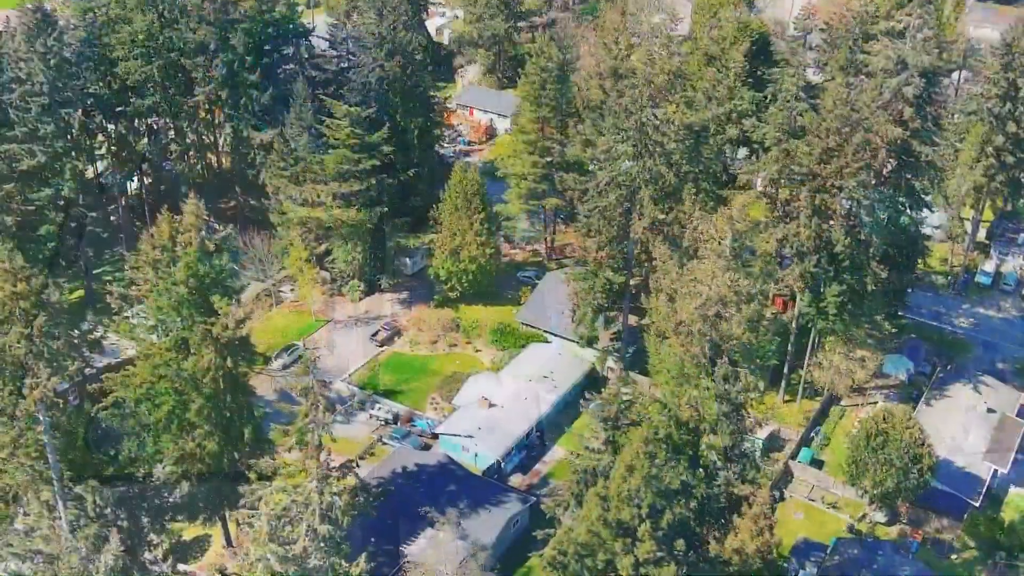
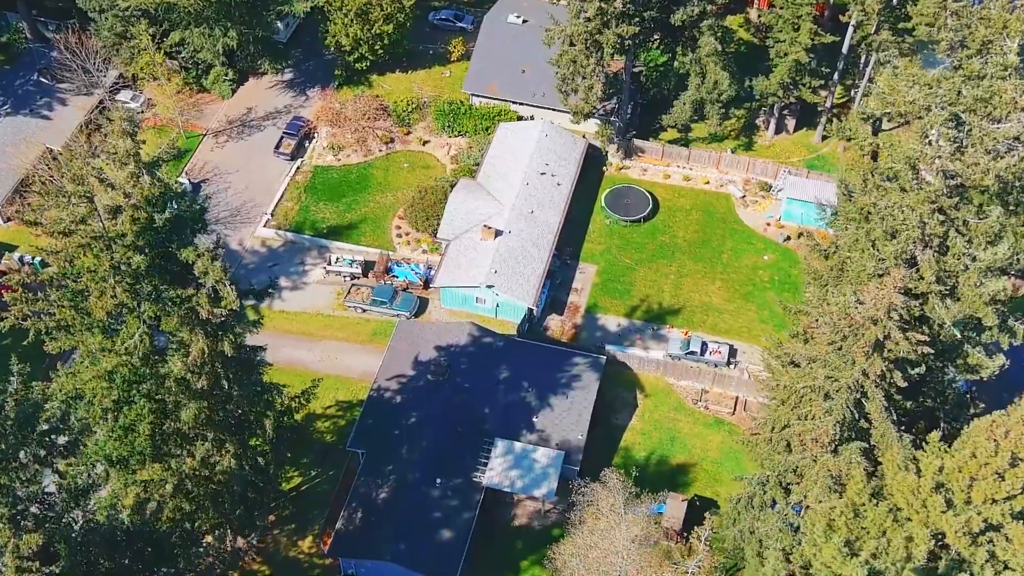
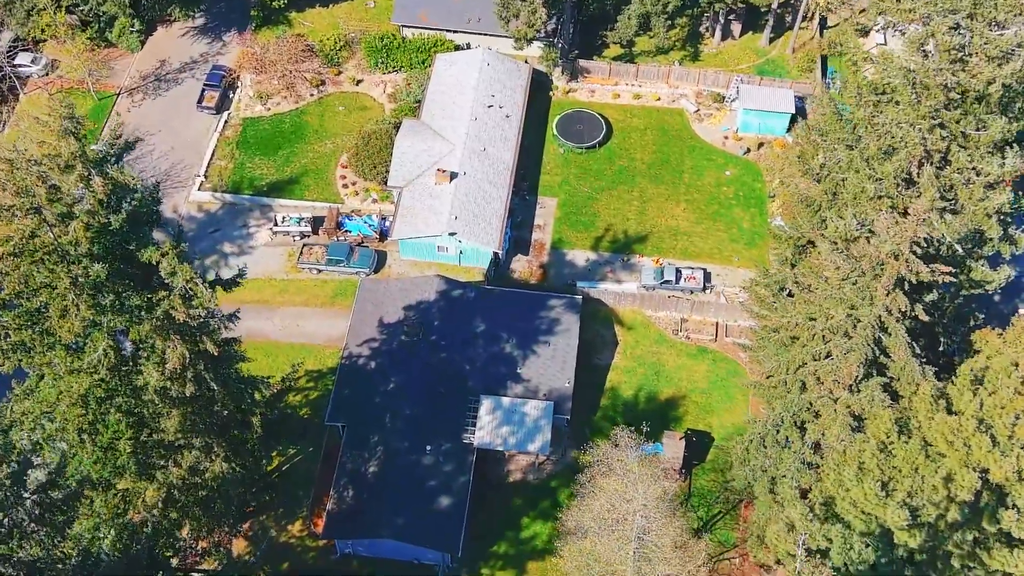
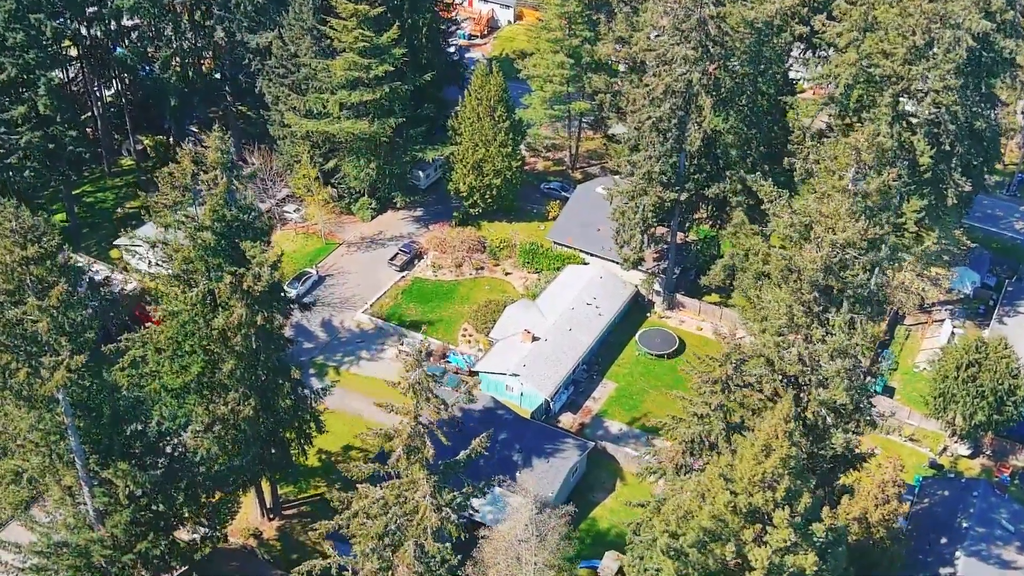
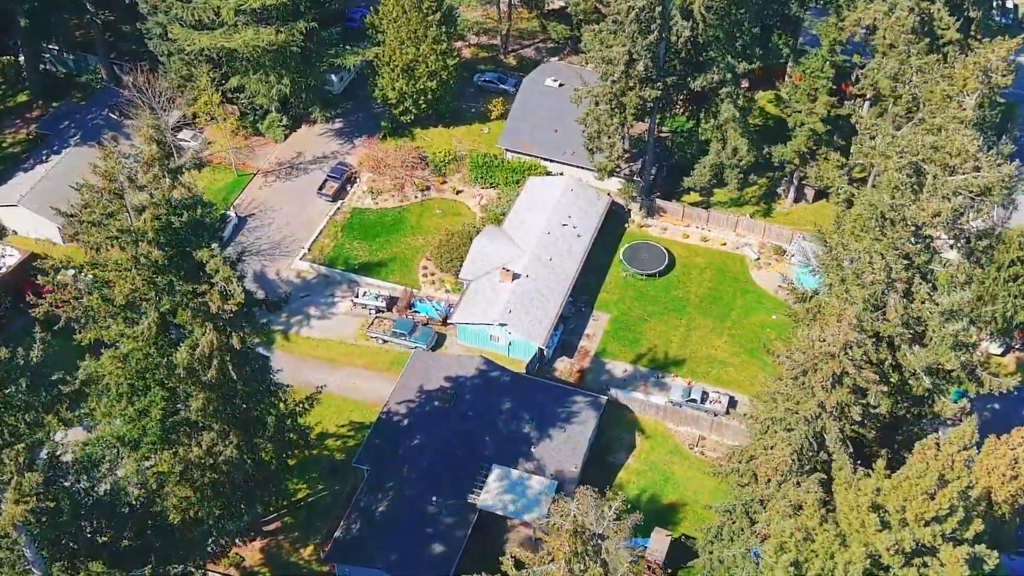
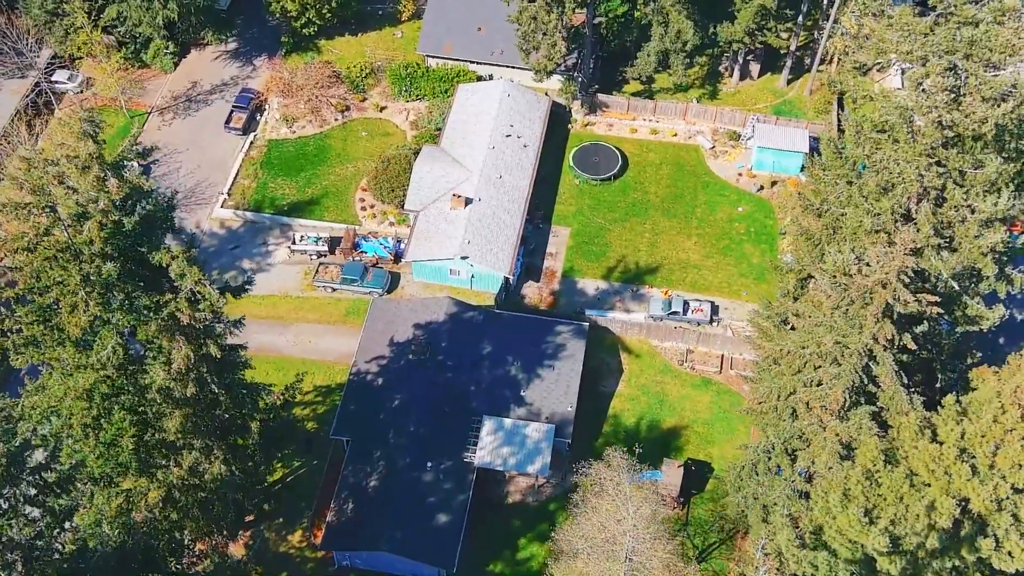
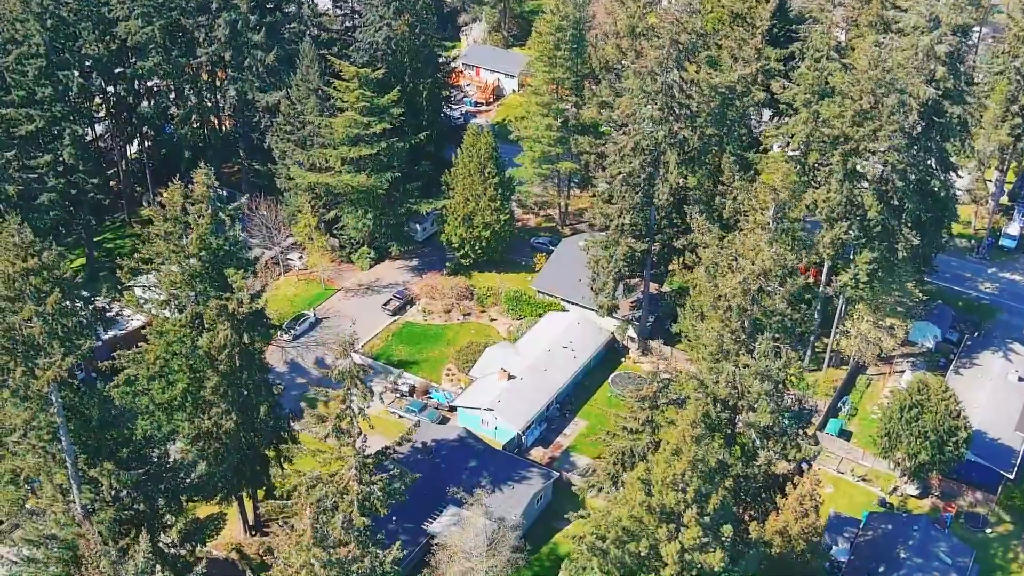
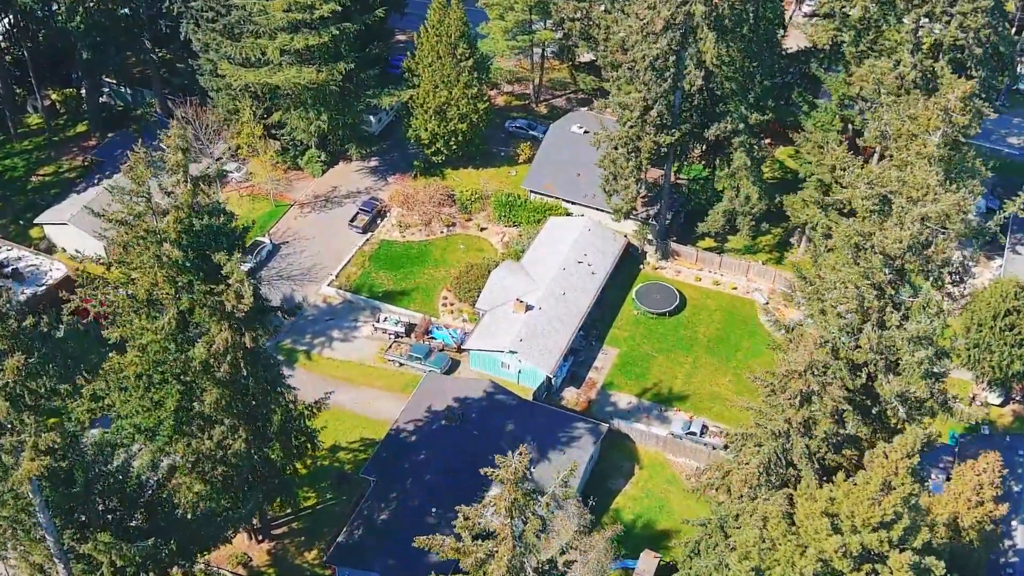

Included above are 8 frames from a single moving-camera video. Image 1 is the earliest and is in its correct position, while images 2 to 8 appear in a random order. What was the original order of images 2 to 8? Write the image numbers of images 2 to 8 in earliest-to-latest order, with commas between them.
7, 4, 8, 5, 2, 6, 3
